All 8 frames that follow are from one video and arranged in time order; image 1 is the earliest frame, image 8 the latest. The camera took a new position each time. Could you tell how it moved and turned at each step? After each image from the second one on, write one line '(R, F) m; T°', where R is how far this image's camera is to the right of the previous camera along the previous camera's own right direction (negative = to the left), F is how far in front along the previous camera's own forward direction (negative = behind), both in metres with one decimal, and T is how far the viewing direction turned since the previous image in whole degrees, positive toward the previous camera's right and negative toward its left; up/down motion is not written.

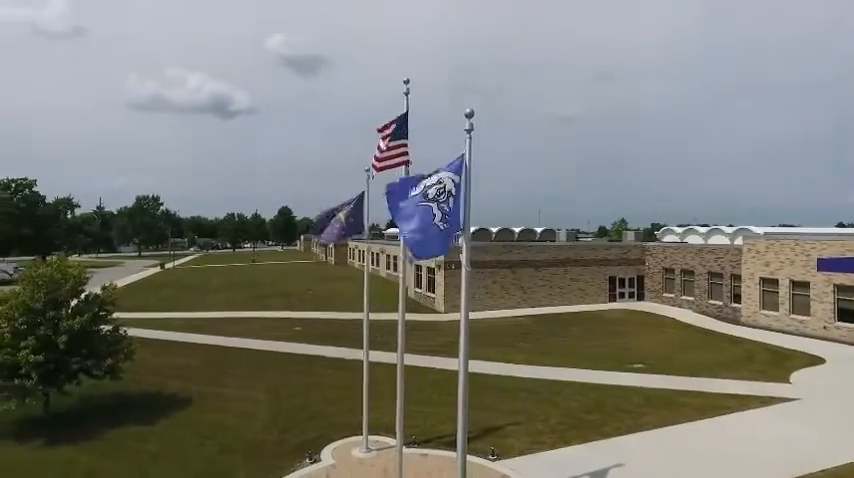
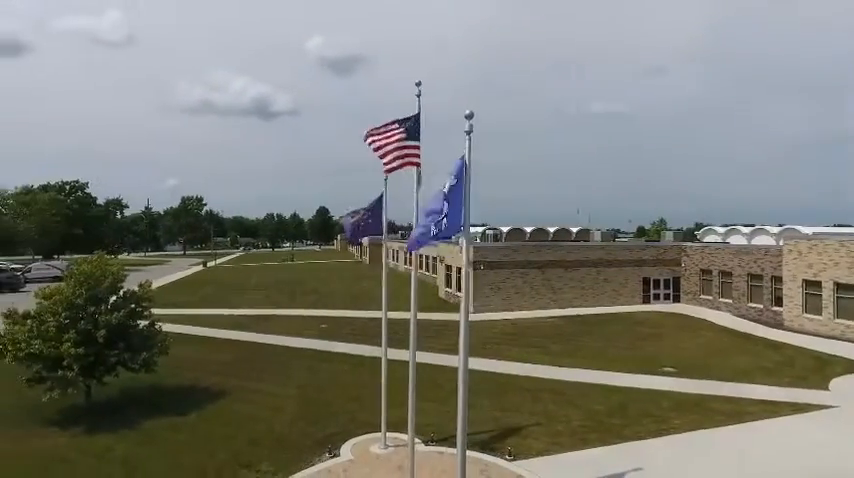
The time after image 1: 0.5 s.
(+0.5, -0.1) m; -4°
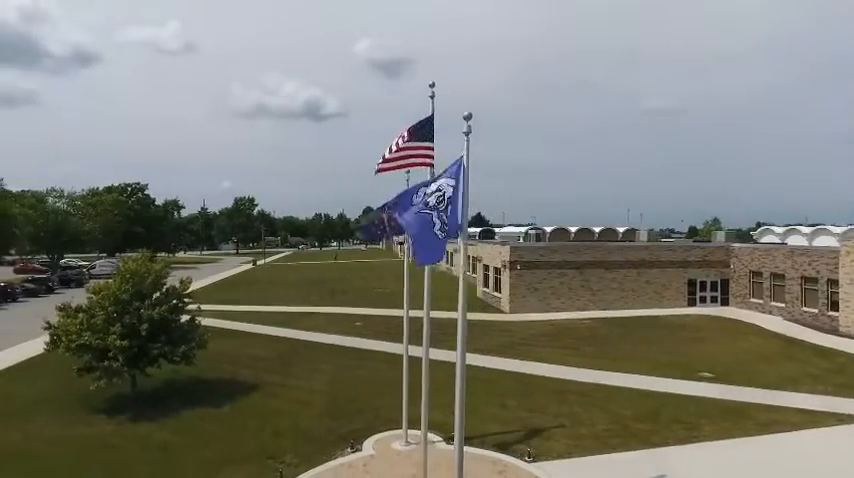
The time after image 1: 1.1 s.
(+0.7, -0.1) m; -5°
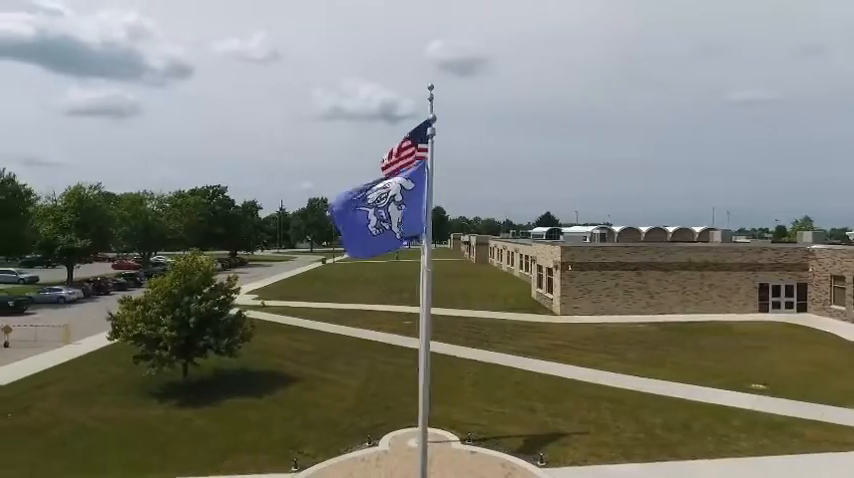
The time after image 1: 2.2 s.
(+1.5, 0.0) m; -8°
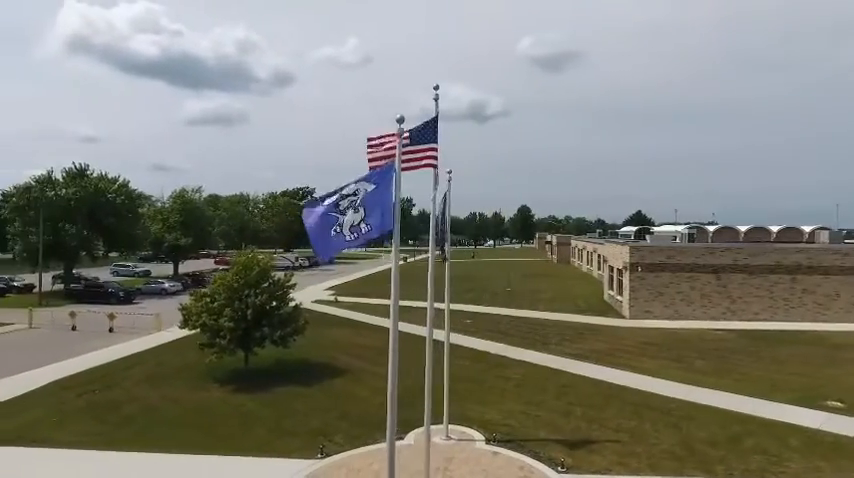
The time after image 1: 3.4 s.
(+1.7, 0.0) m; -10°
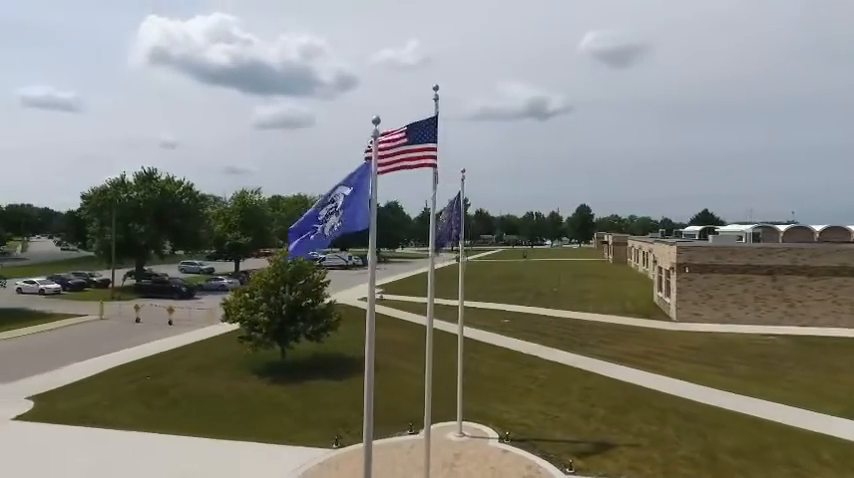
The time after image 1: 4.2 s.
(+1.2, -0.1) m; -7°
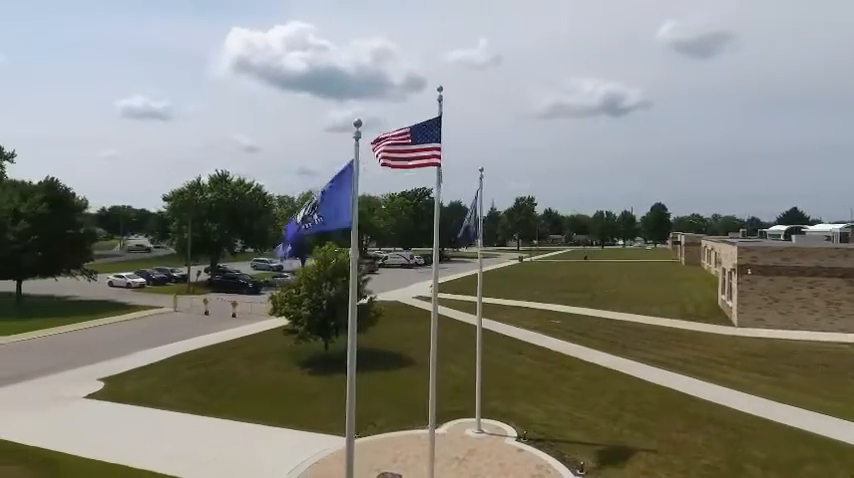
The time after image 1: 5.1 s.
(+1.4, -0.2) m; -8°
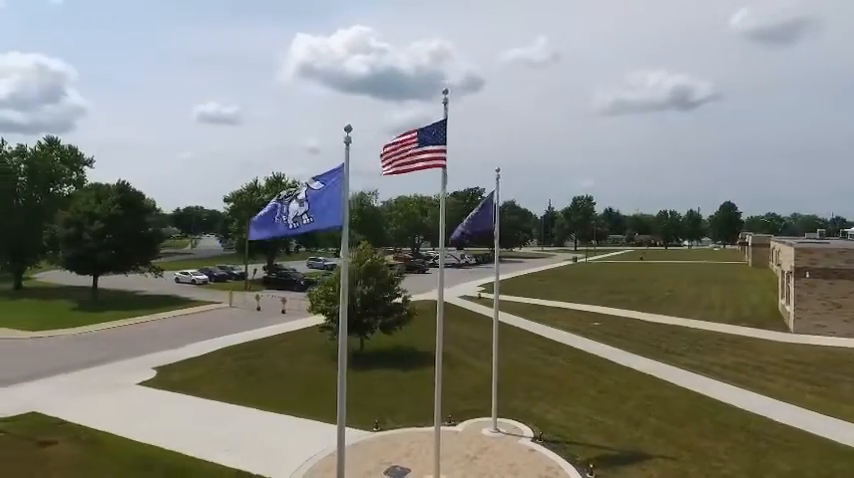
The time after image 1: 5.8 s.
(+1.1, -0.2) m; -6°
